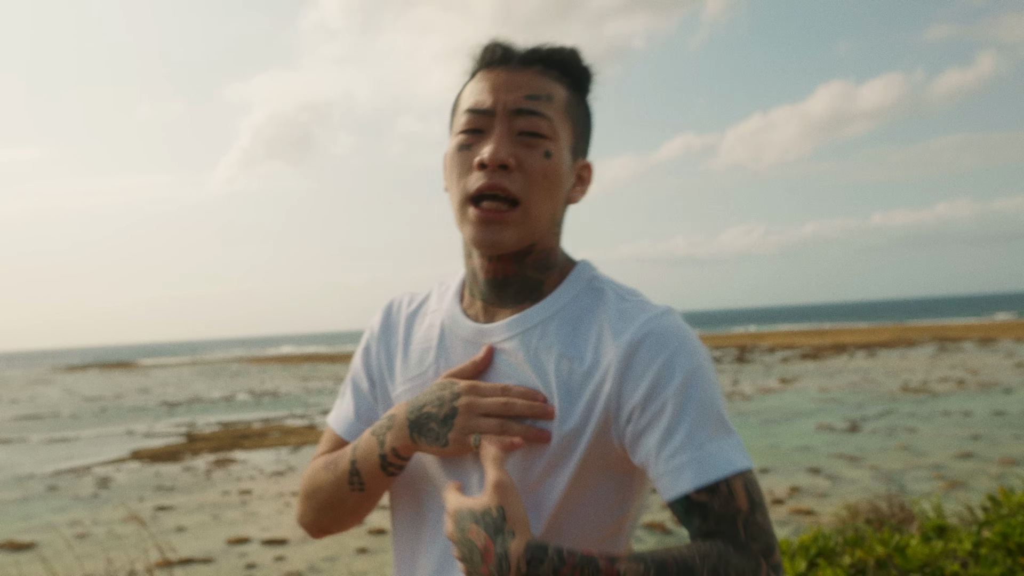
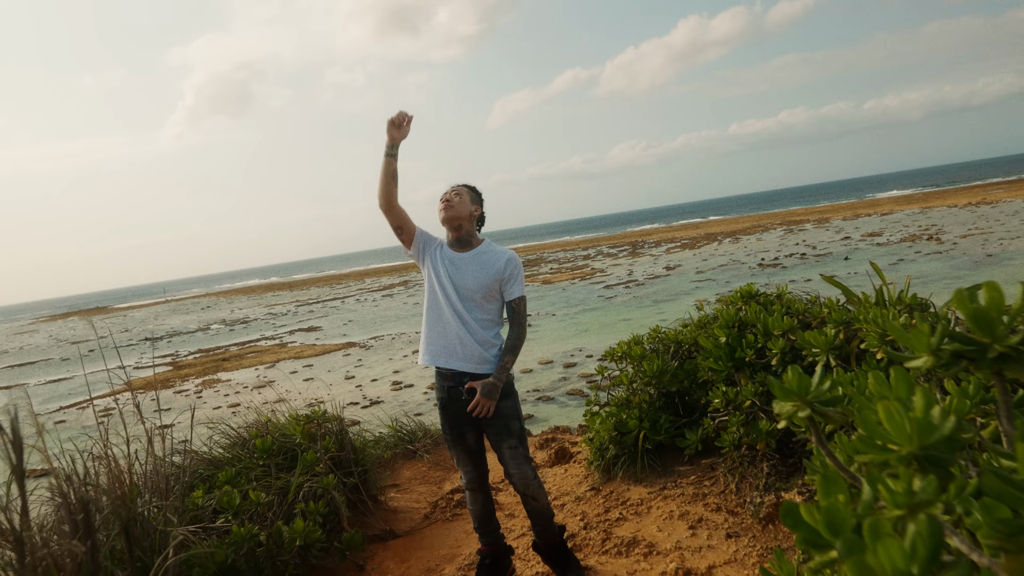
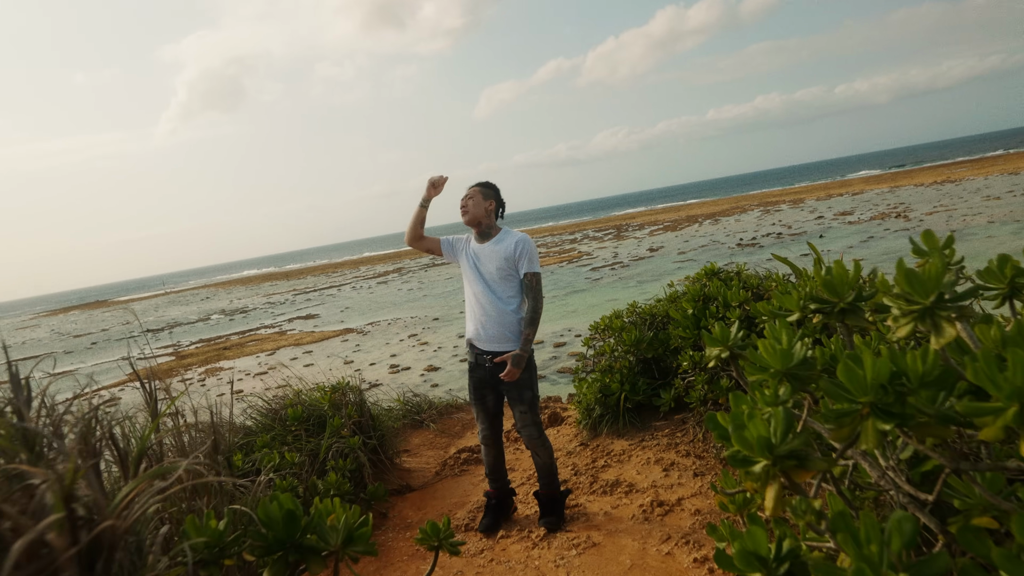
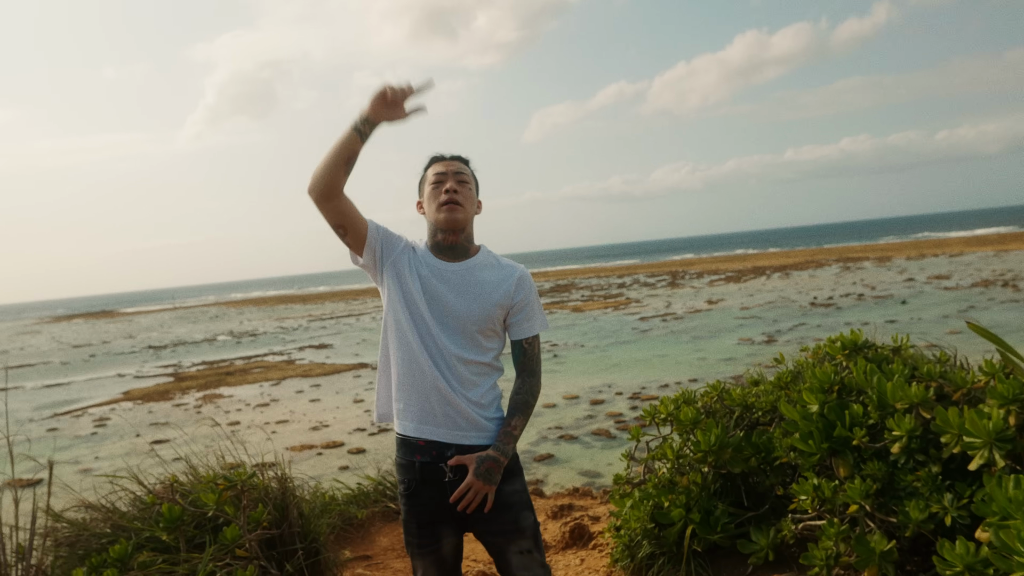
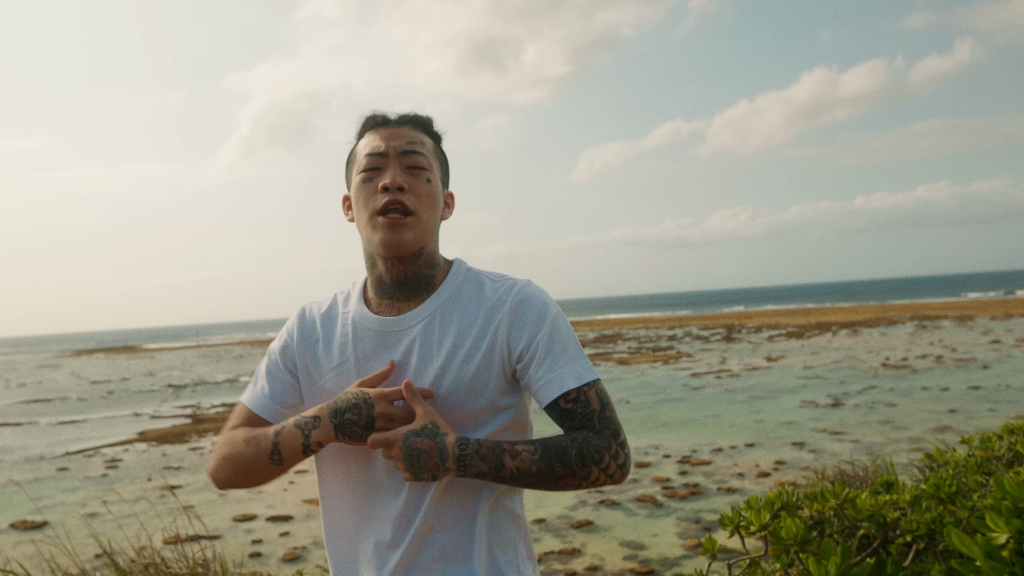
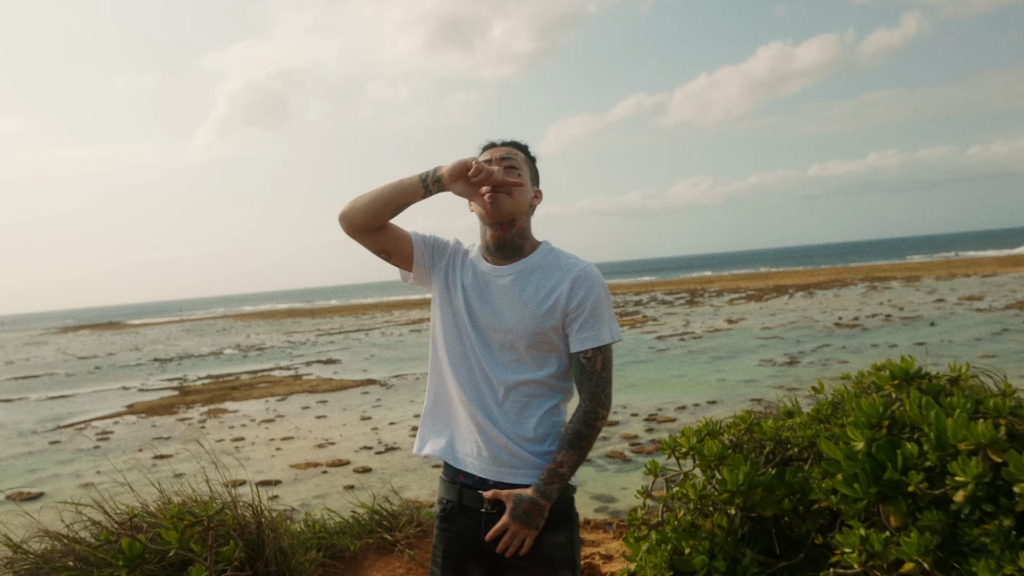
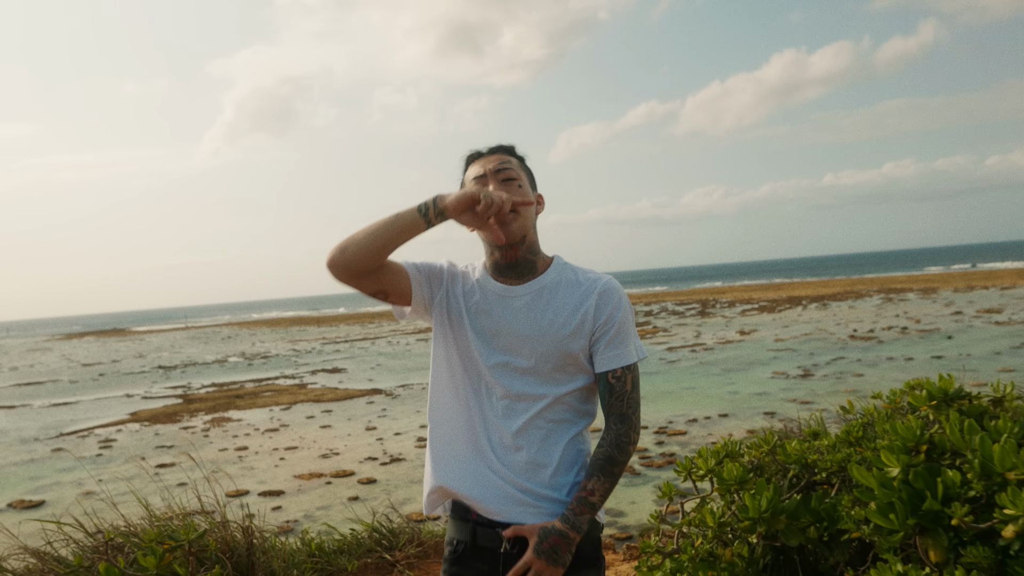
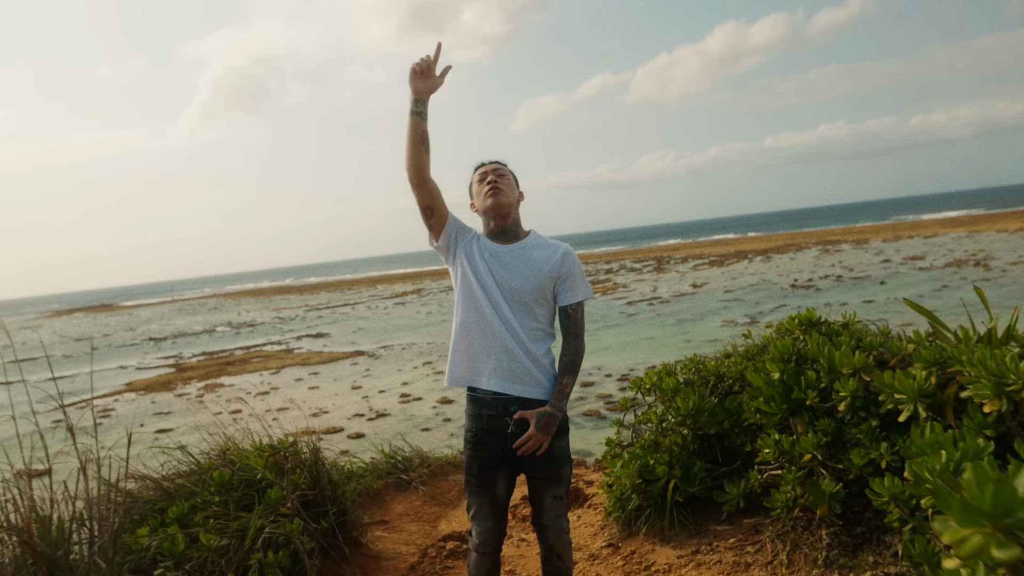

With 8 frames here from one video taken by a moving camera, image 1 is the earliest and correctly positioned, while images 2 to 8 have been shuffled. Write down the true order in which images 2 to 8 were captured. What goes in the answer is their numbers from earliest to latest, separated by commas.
5, 7, 6, 4, 8, 2, 3
